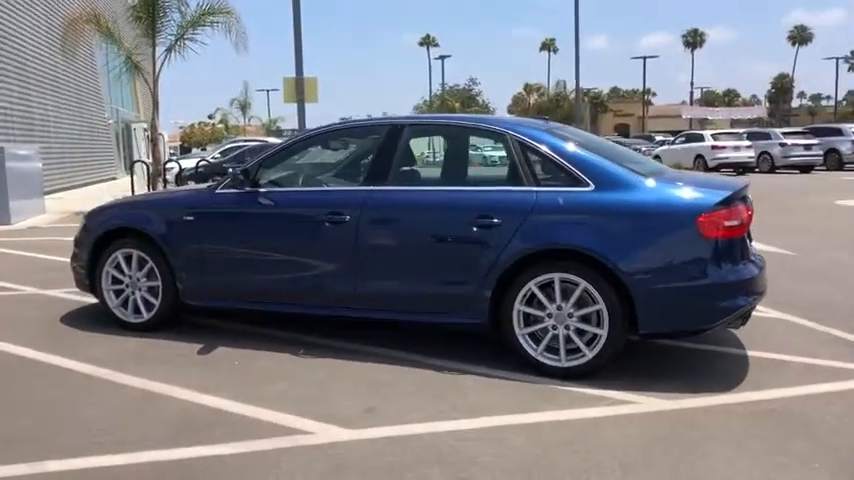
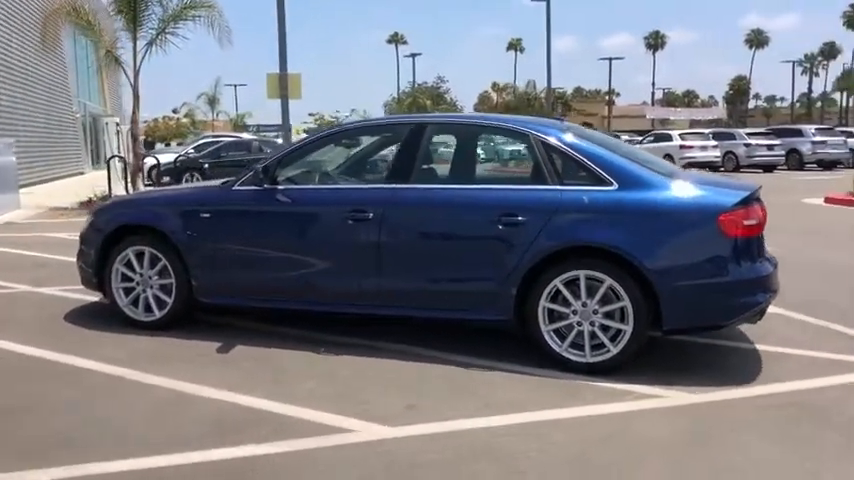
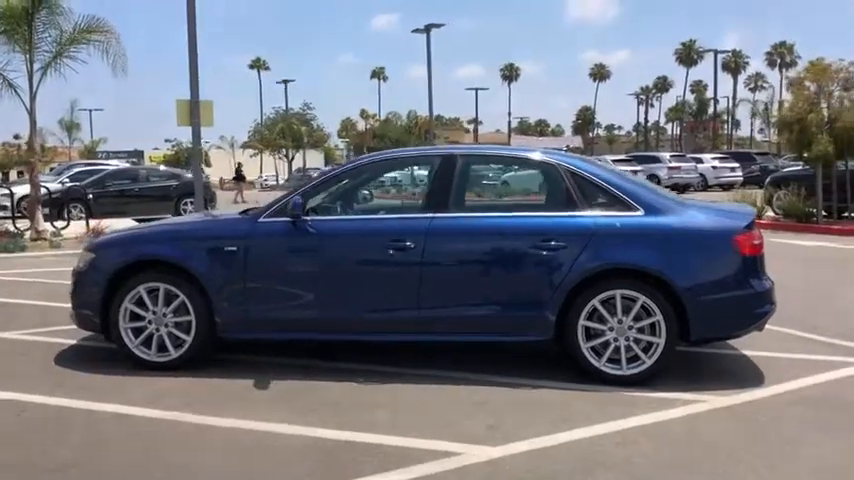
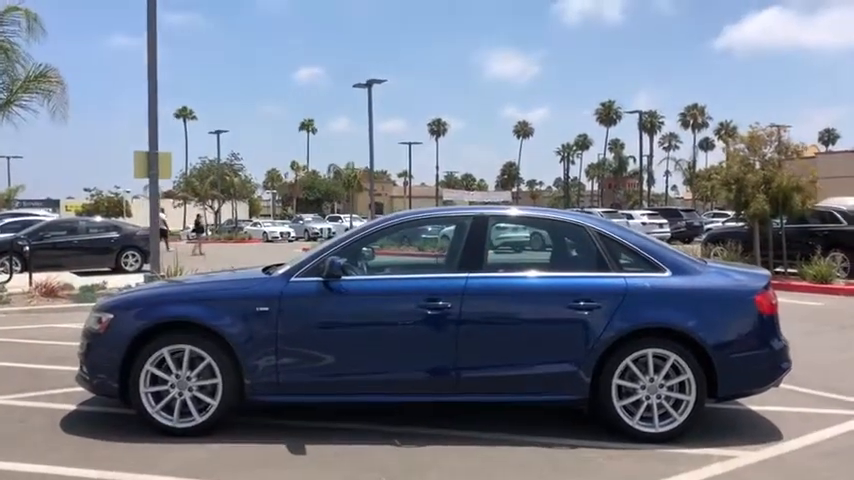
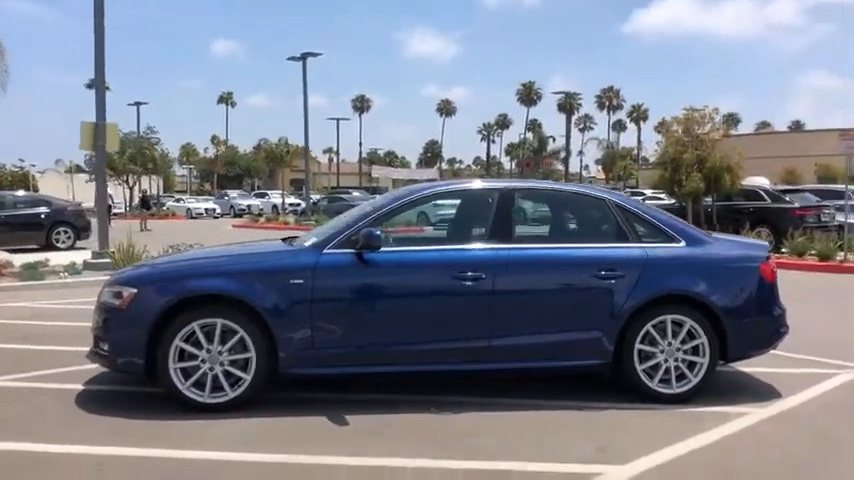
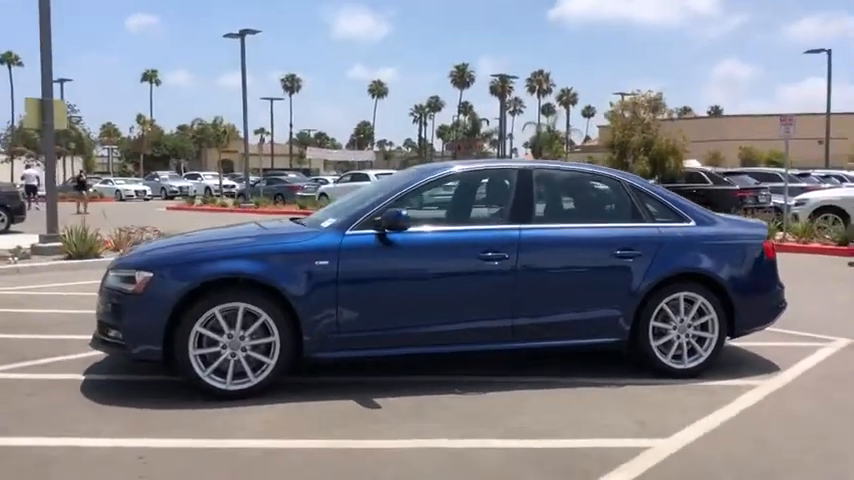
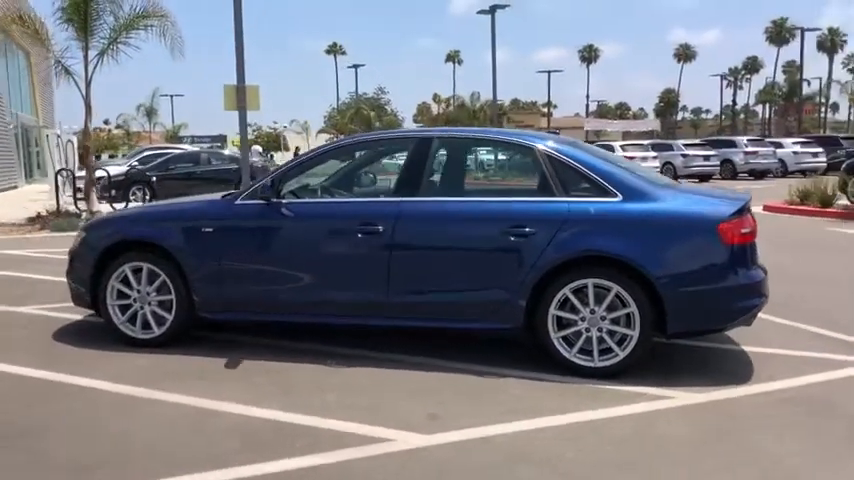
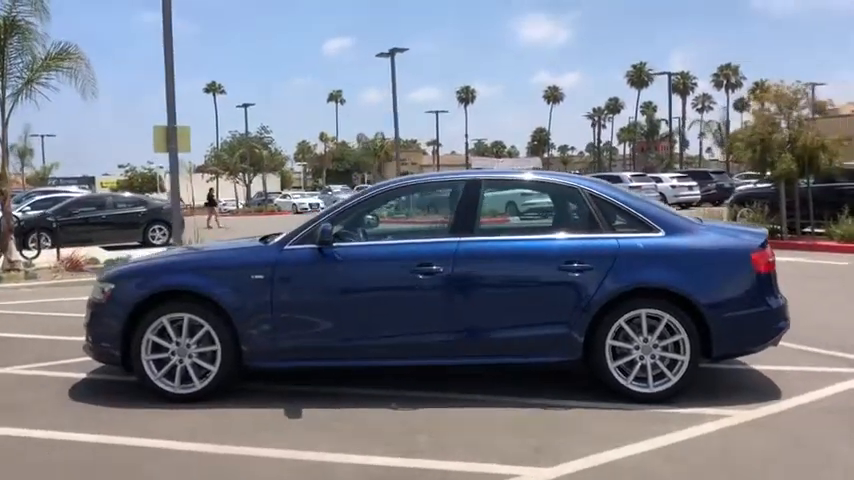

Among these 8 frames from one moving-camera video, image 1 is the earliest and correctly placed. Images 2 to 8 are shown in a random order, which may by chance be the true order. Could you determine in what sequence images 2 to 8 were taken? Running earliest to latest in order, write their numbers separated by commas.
2, 7, 3, 8, 4, 5, 6
